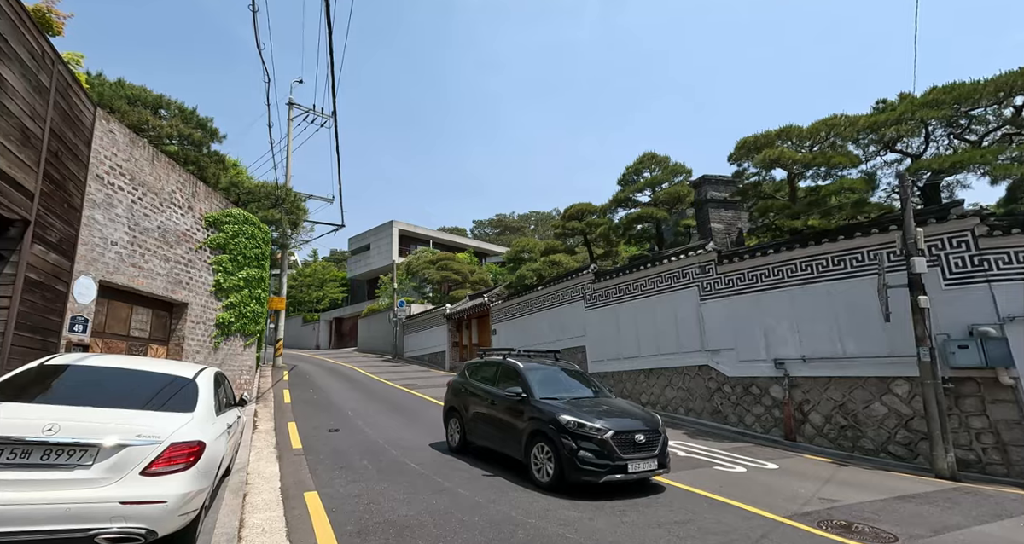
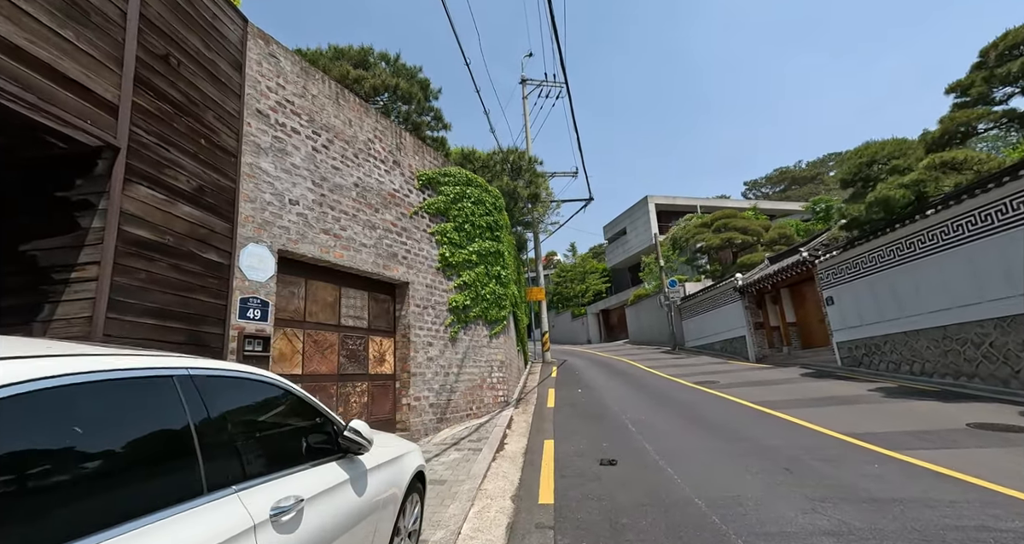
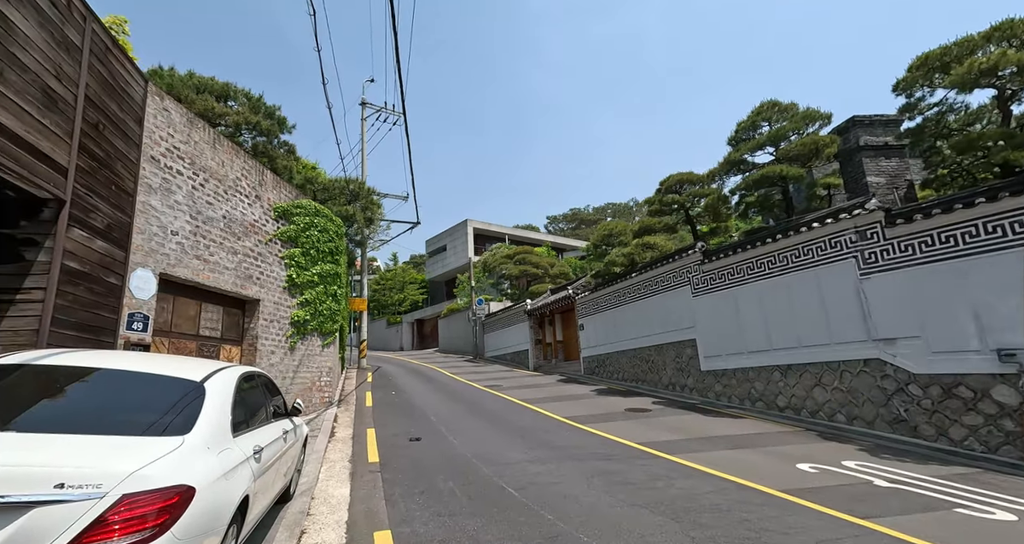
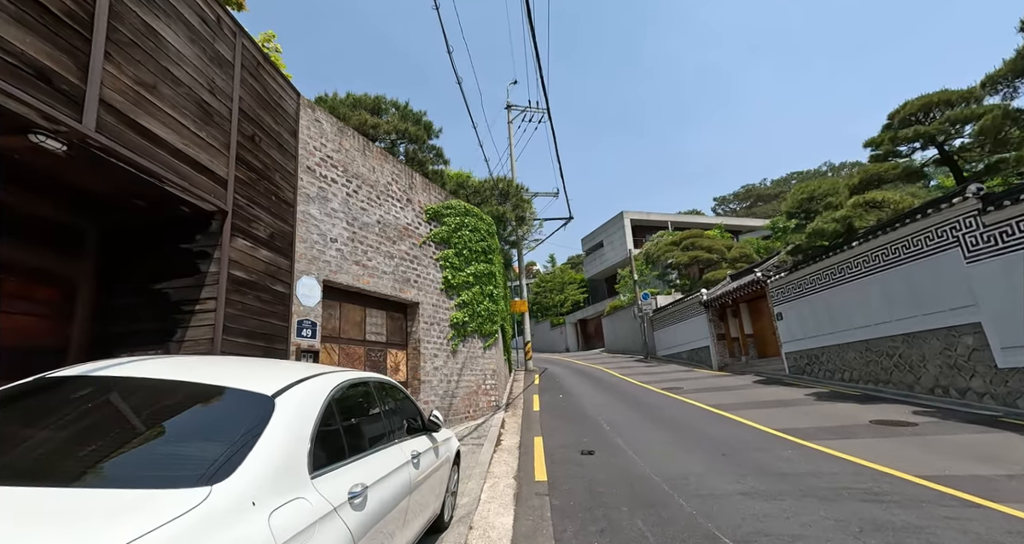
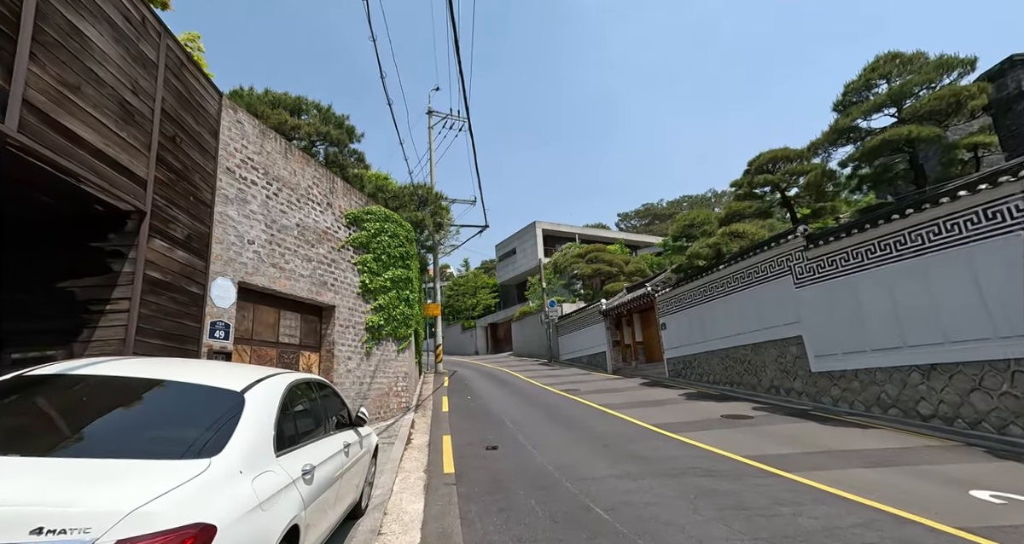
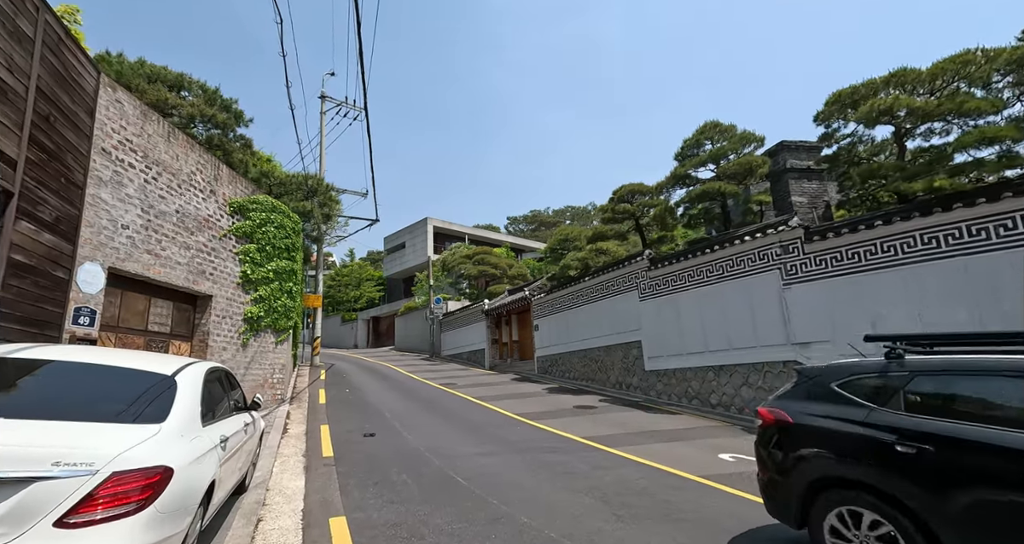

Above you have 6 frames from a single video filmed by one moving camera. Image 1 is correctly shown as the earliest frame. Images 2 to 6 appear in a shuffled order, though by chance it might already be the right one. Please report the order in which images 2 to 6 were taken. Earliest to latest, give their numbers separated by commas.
6, 3, 5, 4, 2
